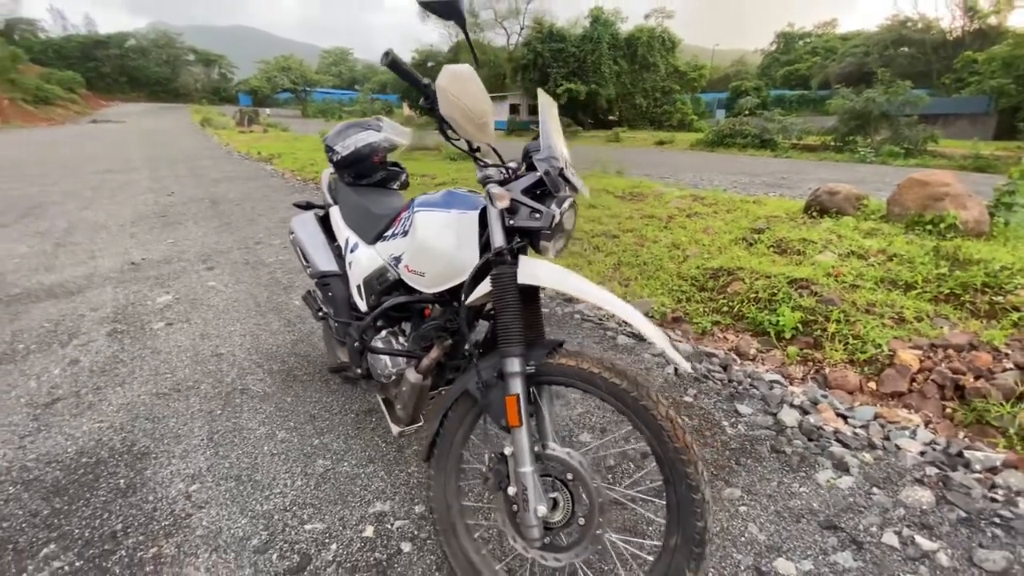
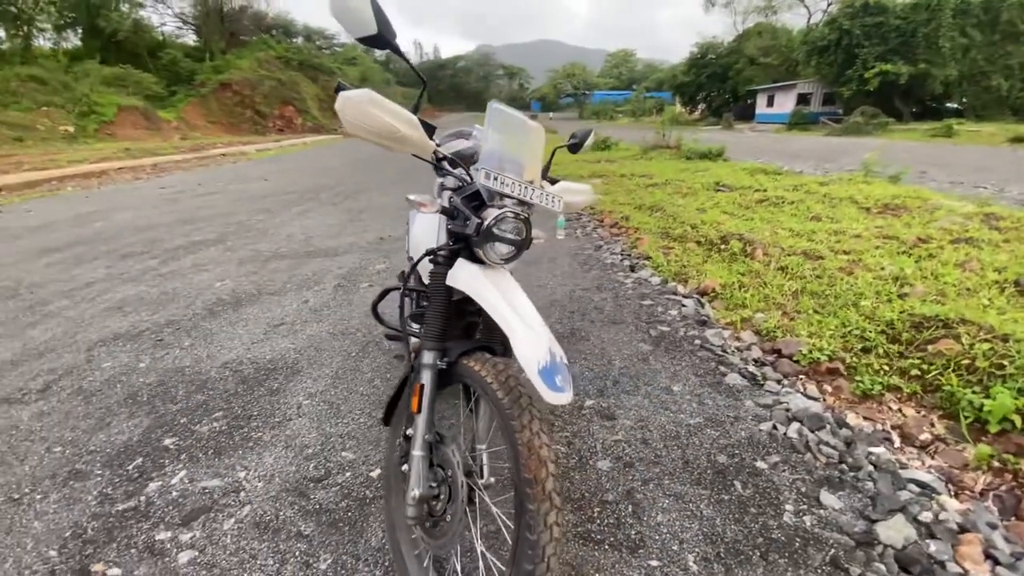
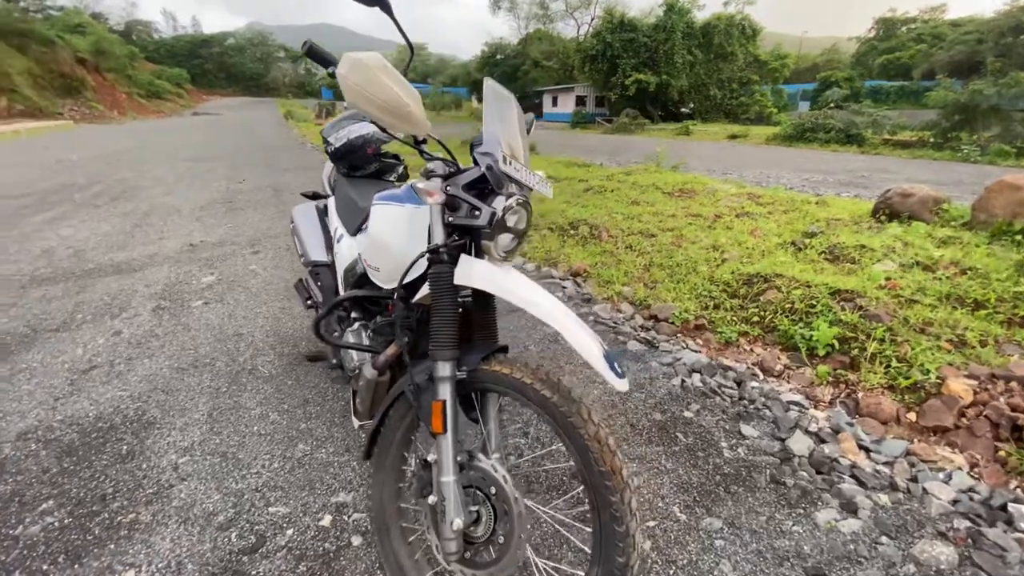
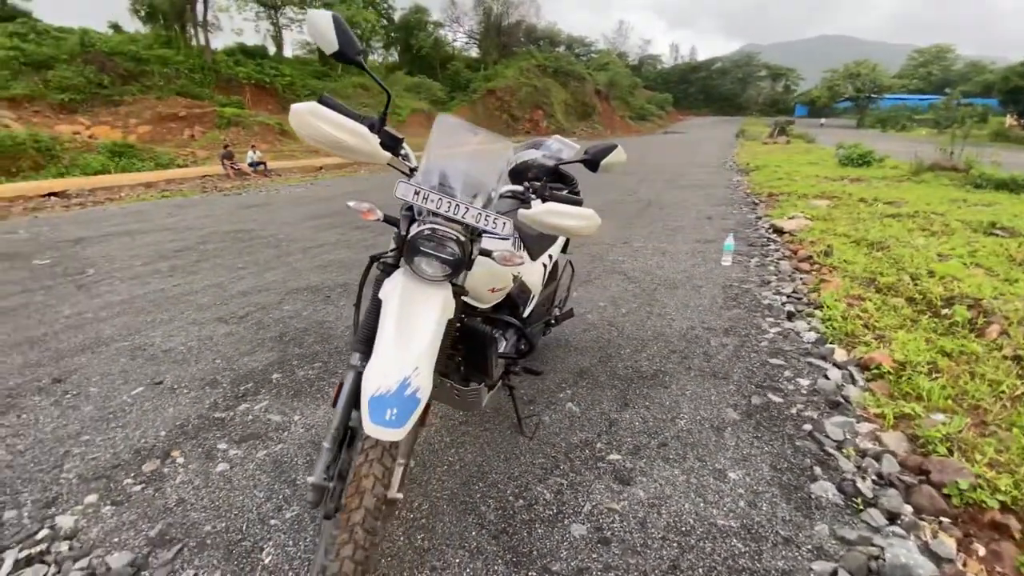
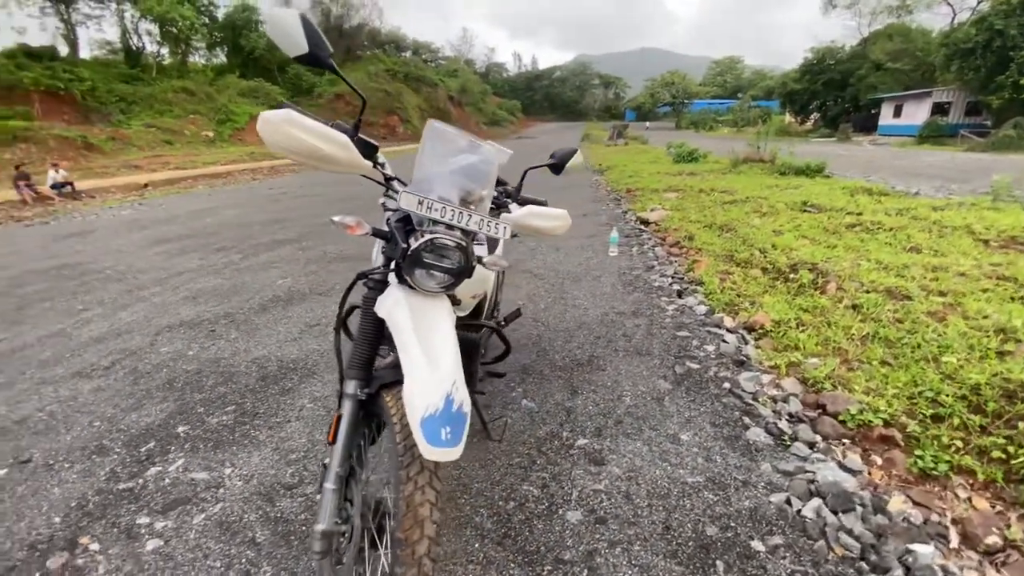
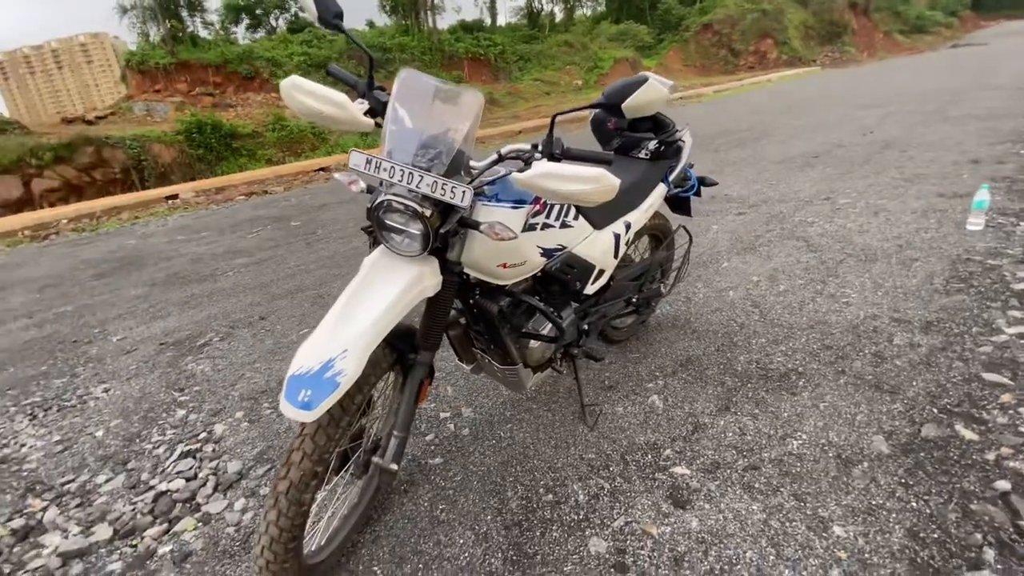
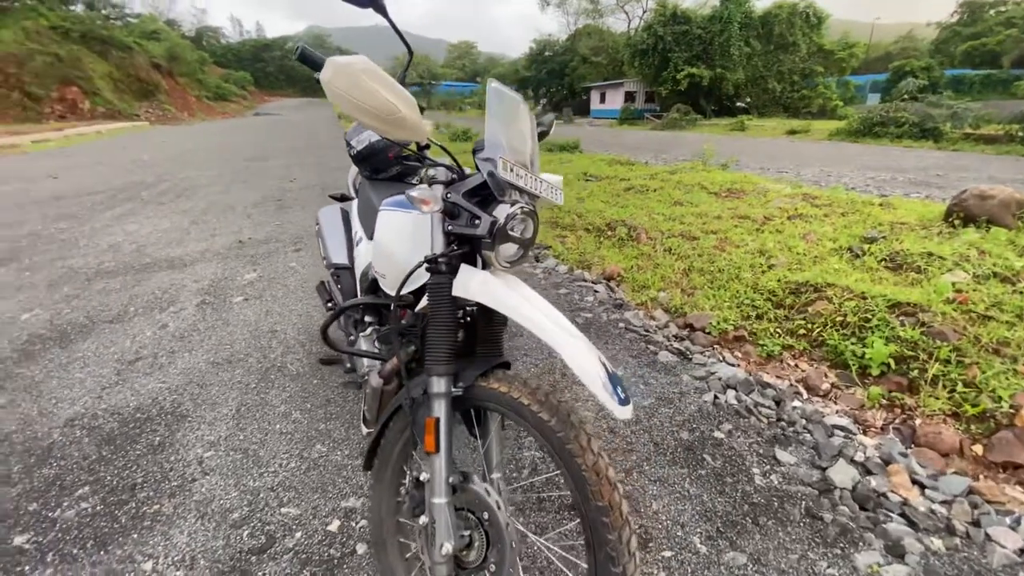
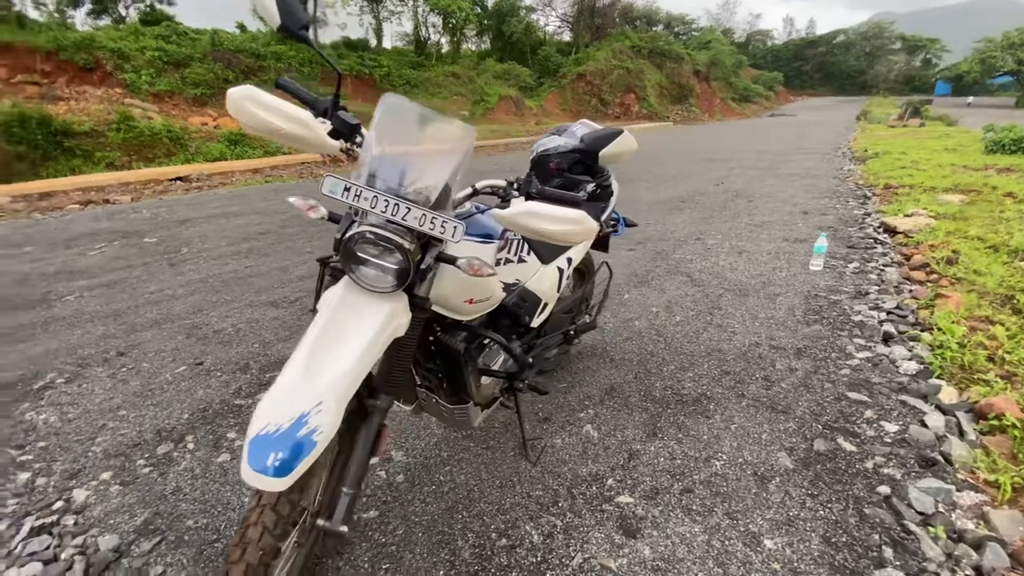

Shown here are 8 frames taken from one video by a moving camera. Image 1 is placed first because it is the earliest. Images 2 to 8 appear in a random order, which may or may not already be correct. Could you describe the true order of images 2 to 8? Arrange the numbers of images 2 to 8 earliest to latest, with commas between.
3, 7, 2, 5, 4, 8, 6
